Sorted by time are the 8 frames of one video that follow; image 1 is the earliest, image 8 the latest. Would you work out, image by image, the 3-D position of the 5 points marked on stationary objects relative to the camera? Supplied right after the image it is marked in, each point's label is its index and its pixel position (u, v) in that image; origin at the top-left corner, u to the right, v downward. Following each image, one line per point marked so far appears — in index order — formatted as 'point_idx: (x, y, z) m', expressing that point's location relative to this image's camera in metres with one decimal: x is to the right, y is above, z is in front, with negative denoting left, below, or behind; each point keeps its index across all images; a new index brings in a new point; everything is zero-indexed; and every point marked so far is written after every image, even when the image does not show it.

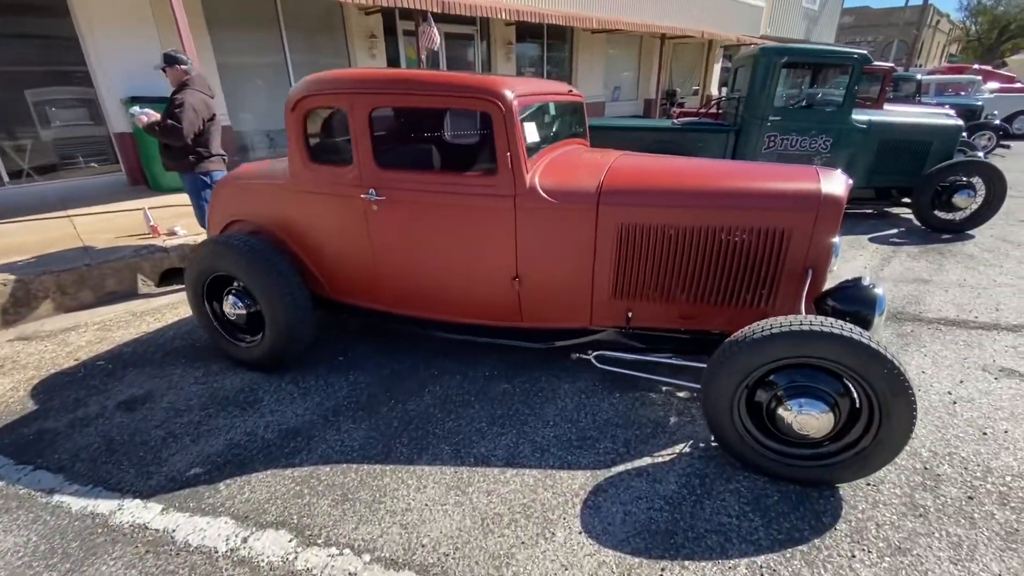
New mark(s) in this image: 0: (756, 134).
0: (+2.9, +1.8, +5.7) m
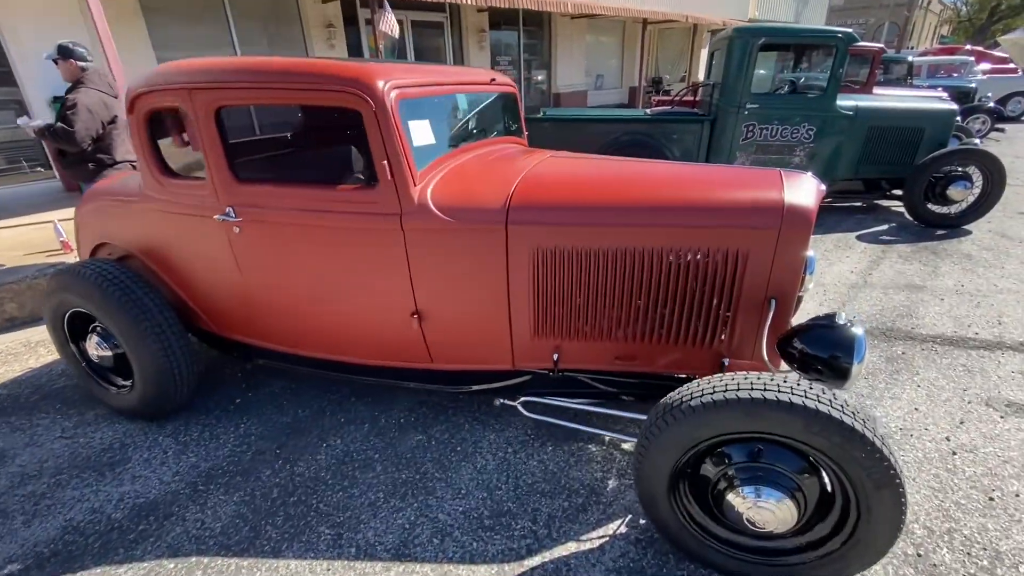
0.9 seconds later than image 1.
0: (+2.4, +1.8, +5.1) m
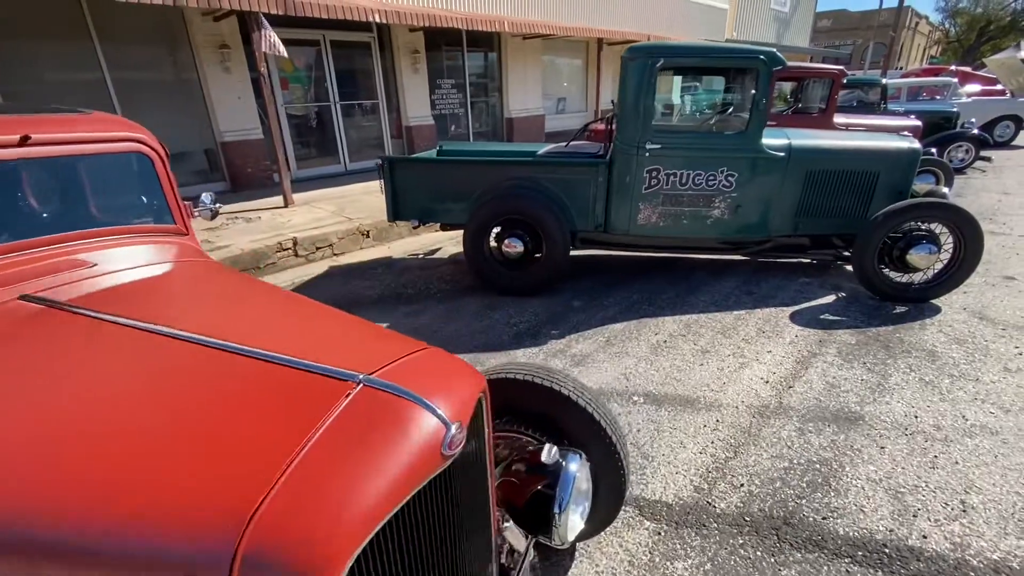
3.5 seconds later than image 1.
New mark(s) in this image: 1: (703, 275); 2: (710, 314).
0: (+1.0, +1.0, +4.0) m
1: (+1.9, +0.1, +4.6) m
2: (+1.6, -0.2, +3.9) m
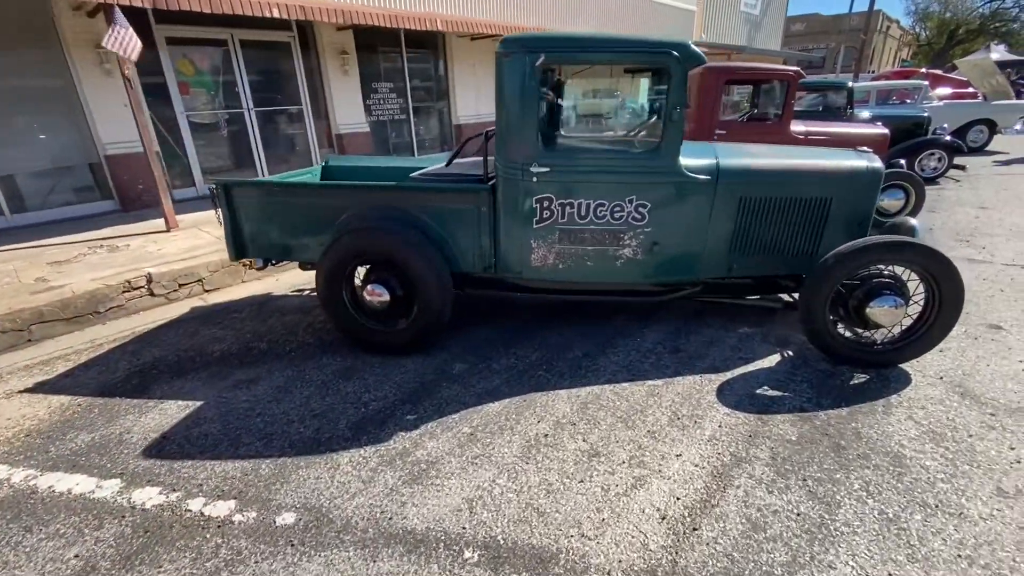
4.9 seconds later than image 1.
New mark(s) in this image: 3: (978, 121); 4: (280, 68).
0: (0.0, +0.6, +3.1) m
1: (+0.9, -0.3, +3.7) m
2: (+0.7, -0.6, +3.0) m
3: (+11.0, +3.9, +11.1) m
4: (-4.4, +4.1, +8.8) m
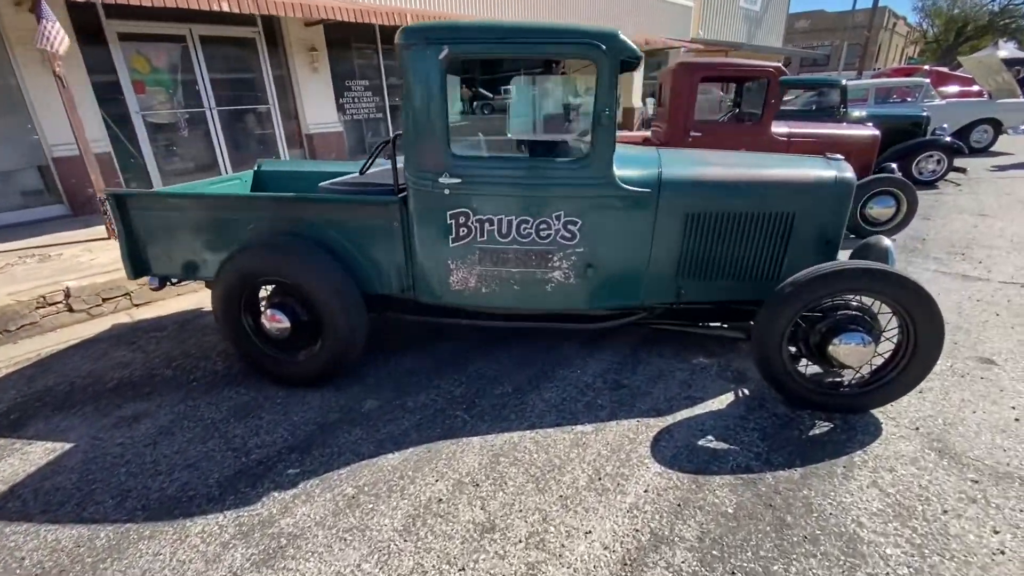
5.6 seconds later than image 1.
0: (-0.5, +0.4, +2.7) m
1: (+0.4, -0.5, +3.3) m
2: (+0.1, -0.8, +2.5) m
3: (+10.6, +3.8, +10.6) m
4: (-4.8, +4.0, +8.4) m
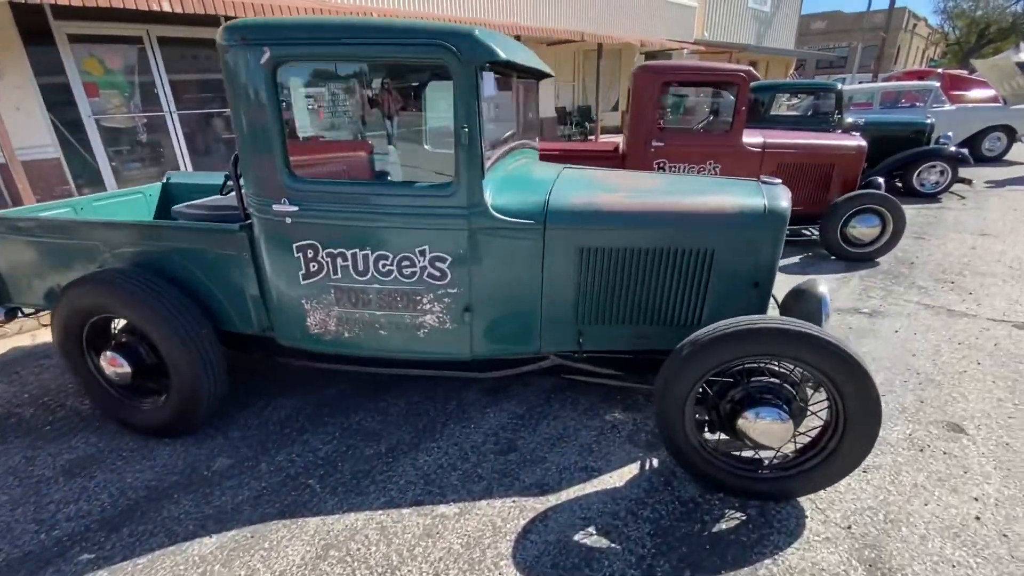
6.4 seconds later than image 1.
0: (-1.1, +0.2, +2.3) m
1: (-0.3, -0.7, +2.9) m
2: (-0.5, -1.0, +2.1) m
3: (+10.2, +3.4, +9.9) m
4: (-5.3, +3.8, +8.1) m
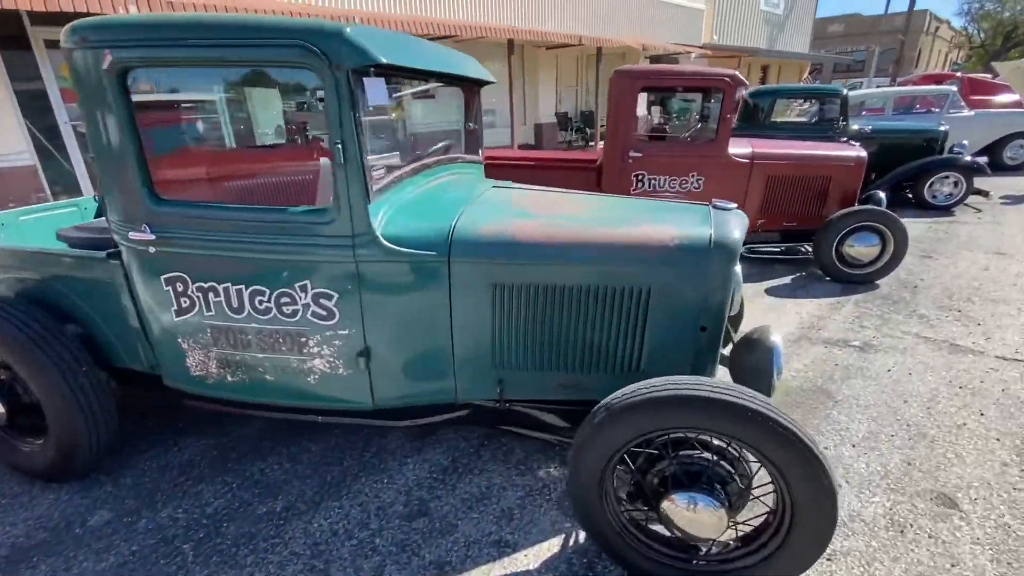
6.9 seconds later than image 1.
0: (-1.5, +0.1, +2.0) m
1: (-0.7, -0.9, +2.5) m
2: (-1.0, -1.2, +1.8) m
3: (+10.0, +3.0, +9.3) m
4: (-5.5, +3.7, +8.0) m
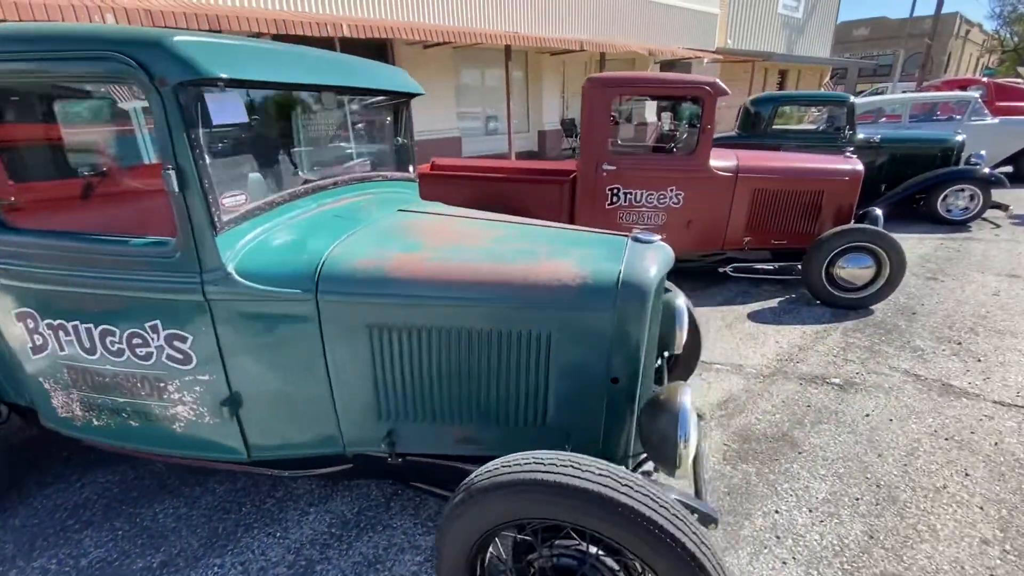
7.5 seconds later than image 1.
0: (-1.9, -0.1, +1.8) m
1: (-1.1, -1.0, +2.3) m
2: (-1.4, -1.3, +1.6) m
3: (+9.9, +2.7, +8.7) m
4: (-5.6, +3.5, +8.0) m
